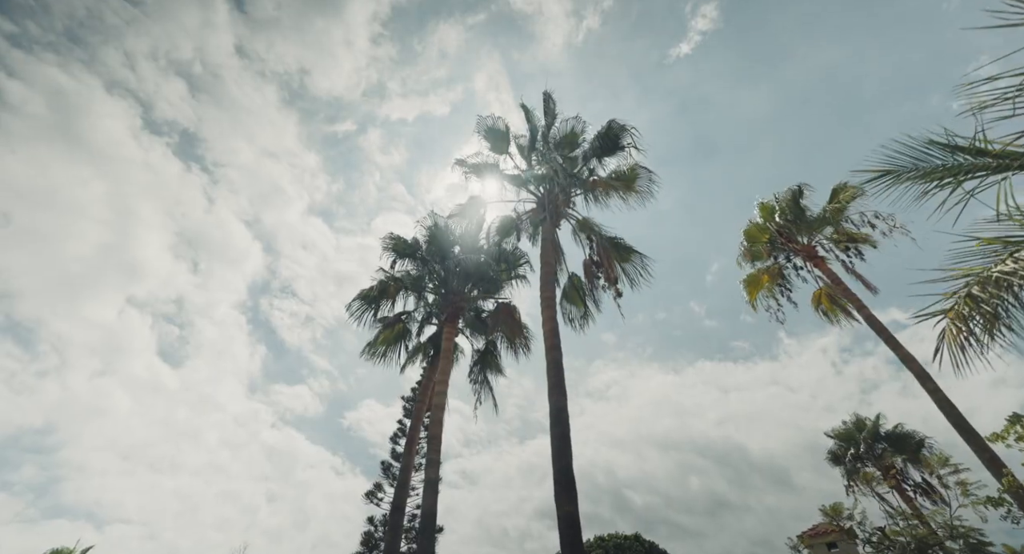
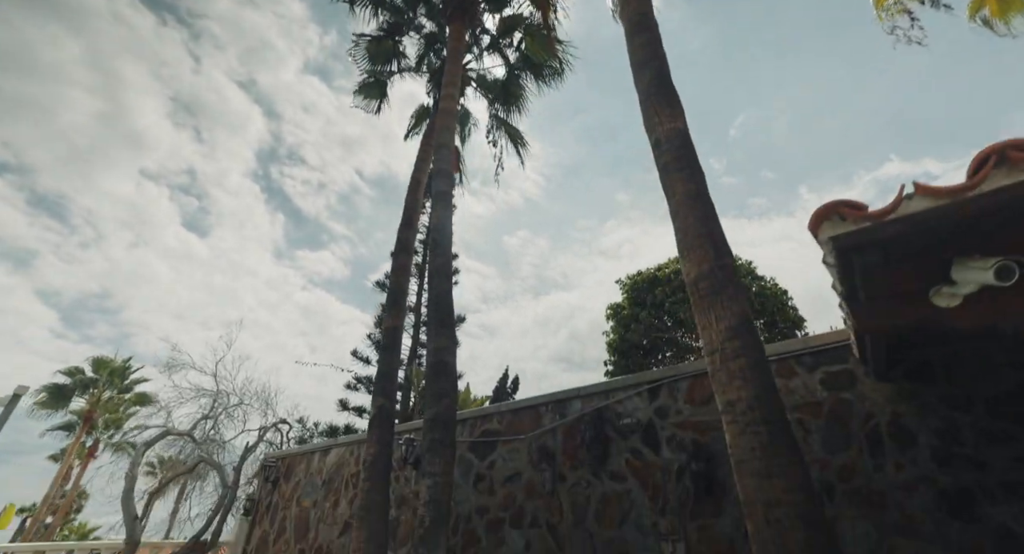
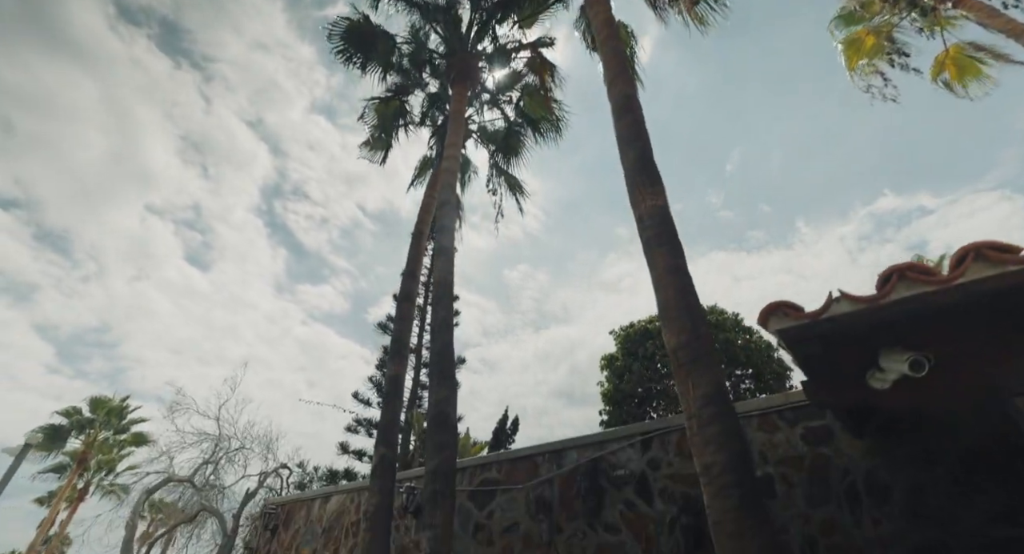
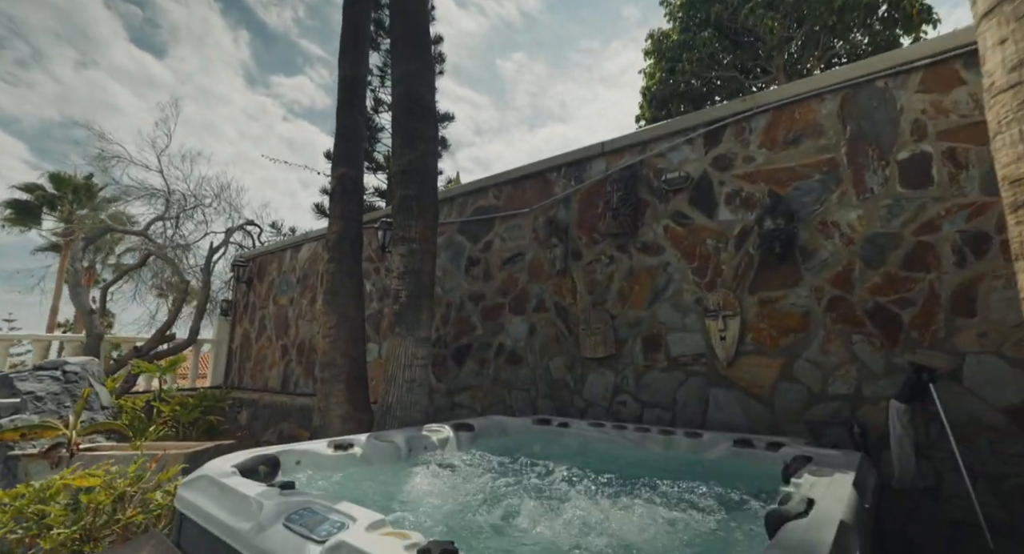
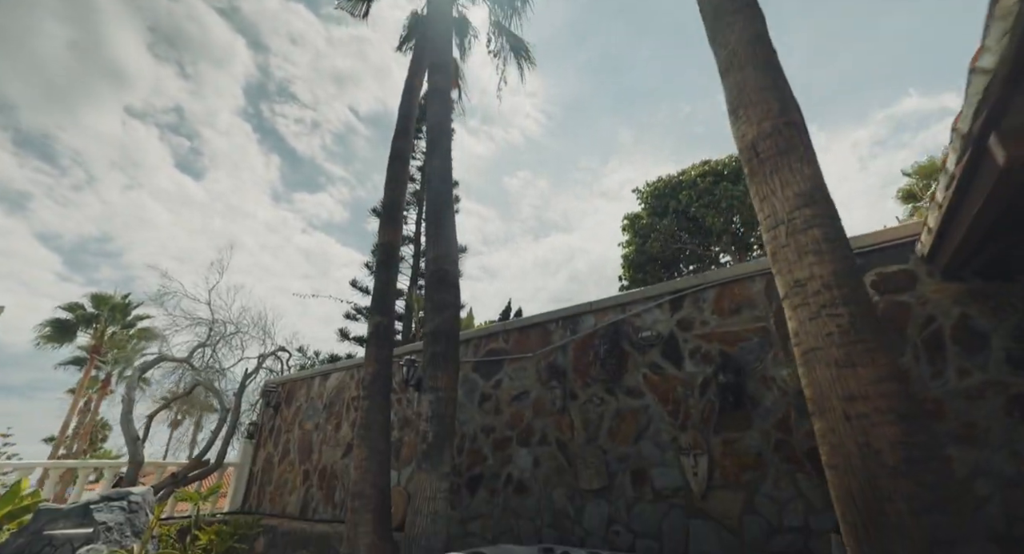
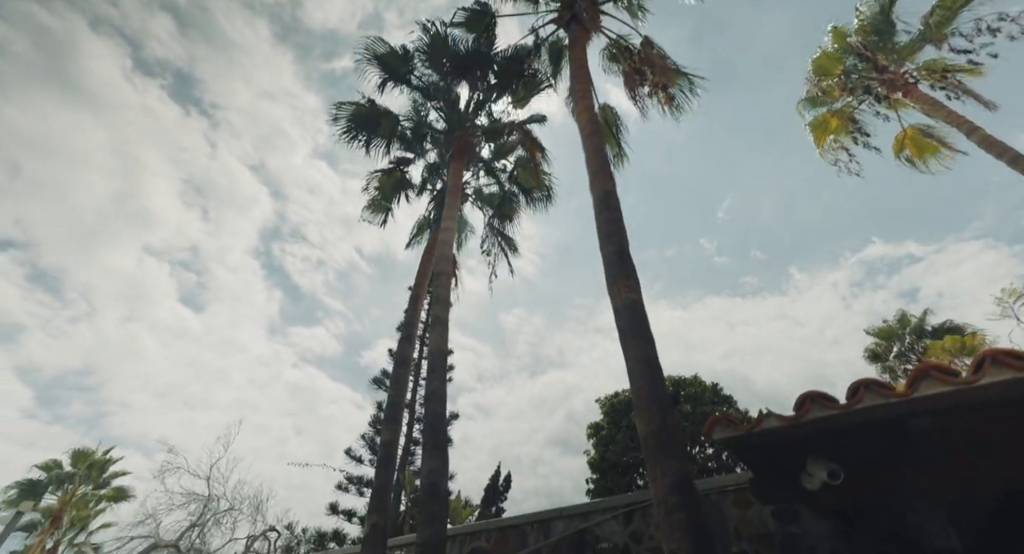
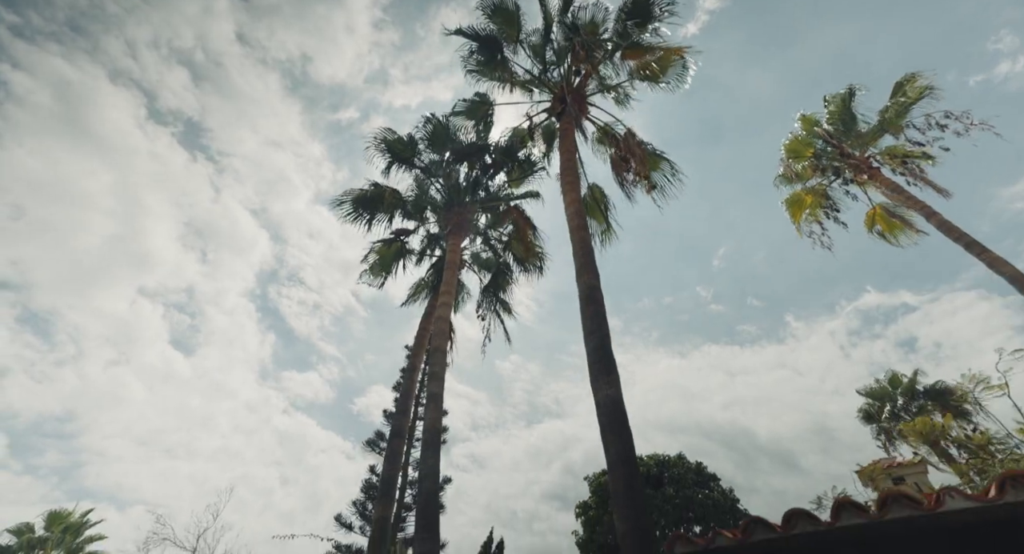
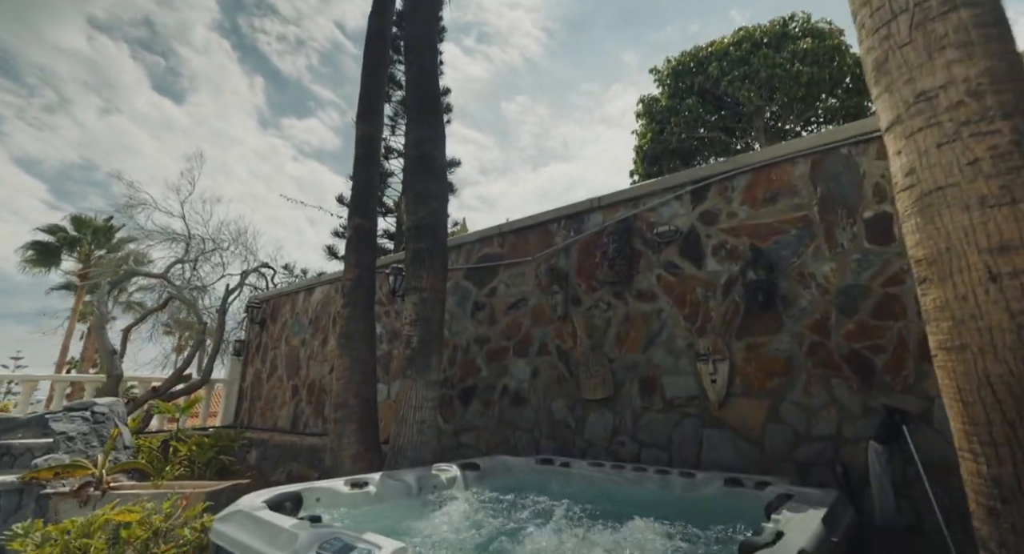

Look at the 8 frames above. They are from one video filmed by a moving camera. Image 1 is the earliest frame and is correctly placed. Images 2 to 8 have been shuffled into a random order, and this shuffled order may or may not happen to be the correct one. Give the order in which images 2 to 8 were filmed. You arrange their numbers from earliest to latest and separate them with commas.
7, 6, 3, 2, 5, 8, 4
